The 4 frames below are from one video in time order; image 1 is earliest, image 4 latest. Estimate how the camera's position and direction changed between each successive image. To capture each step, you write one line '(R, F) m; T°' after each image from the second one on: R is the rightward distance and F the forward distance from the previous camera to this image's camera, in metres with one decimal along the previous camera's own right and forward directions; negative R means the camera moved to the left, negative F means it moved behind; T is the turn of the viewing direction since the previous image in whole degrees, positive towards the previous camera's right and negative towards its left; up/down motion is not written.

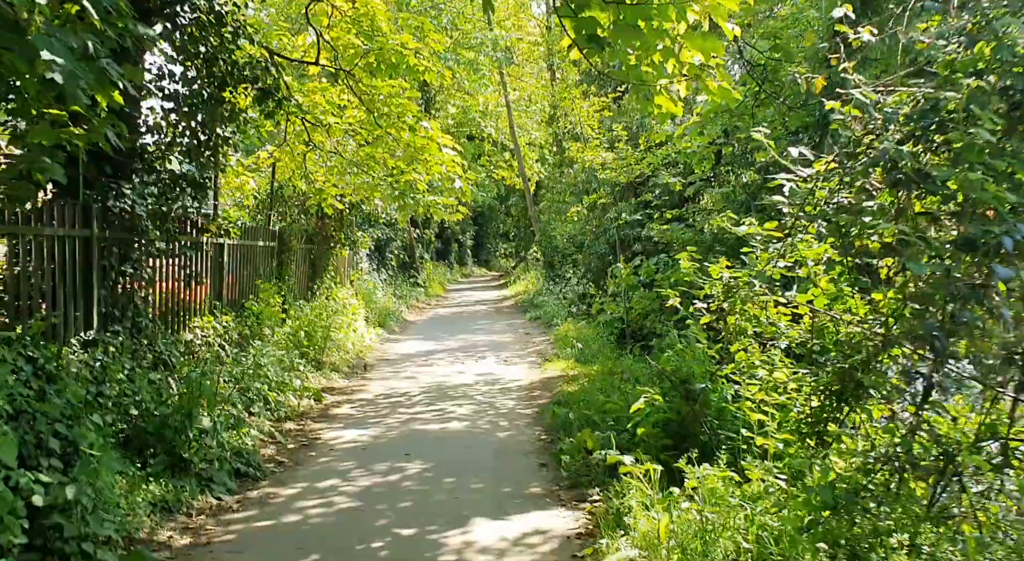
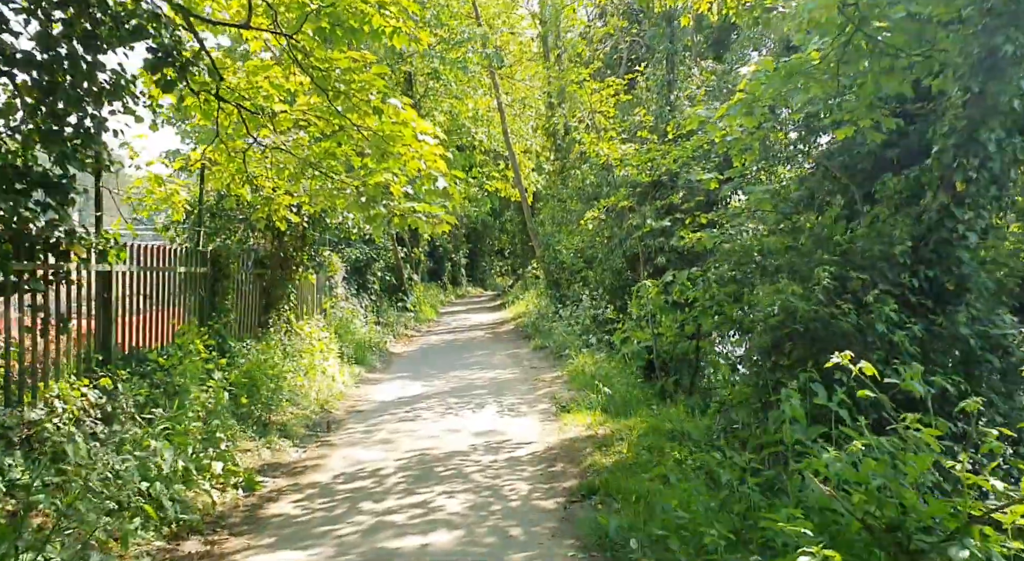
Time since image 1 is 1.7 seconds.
(-0.1, +3.1) m; 0°
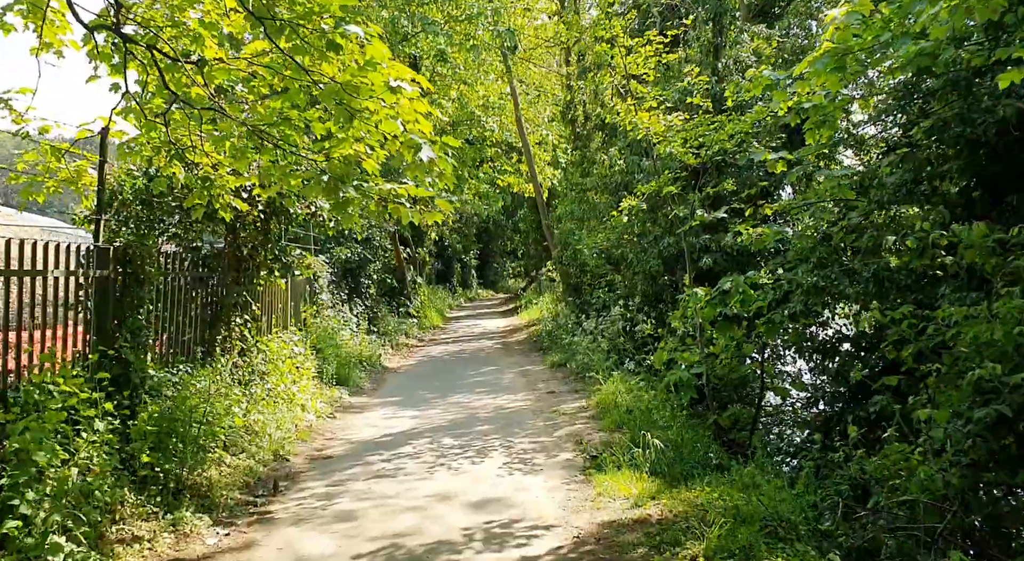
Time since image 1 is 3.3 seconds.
(0.0, +2.9) m; -1°
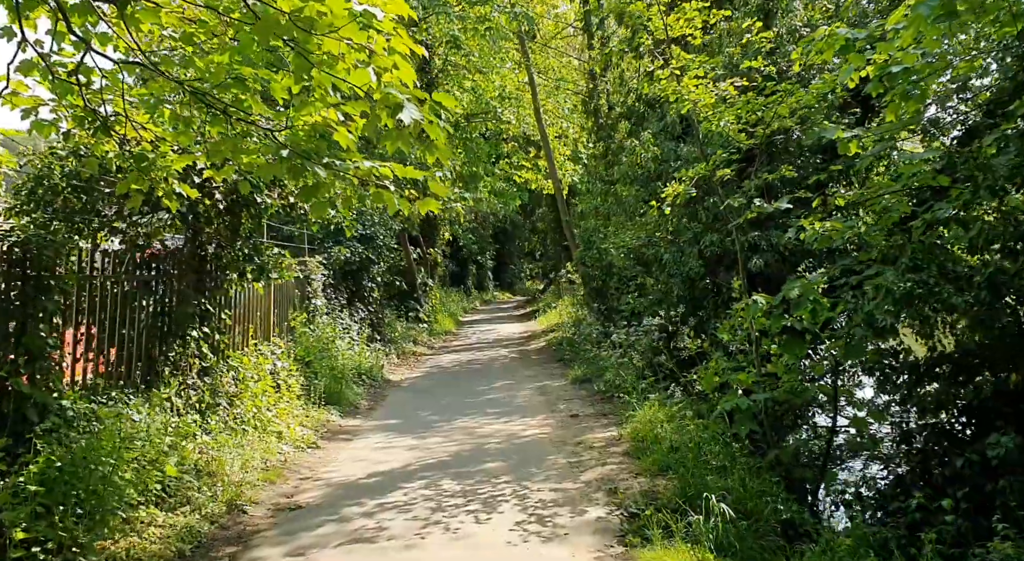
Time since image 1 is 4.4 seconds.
(0.0, +1.9) m; -1°
